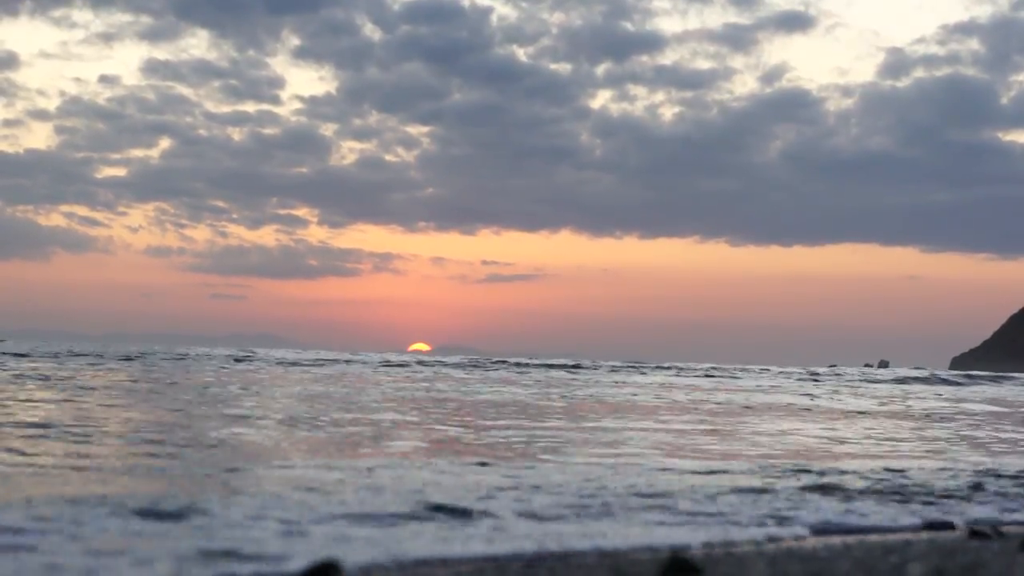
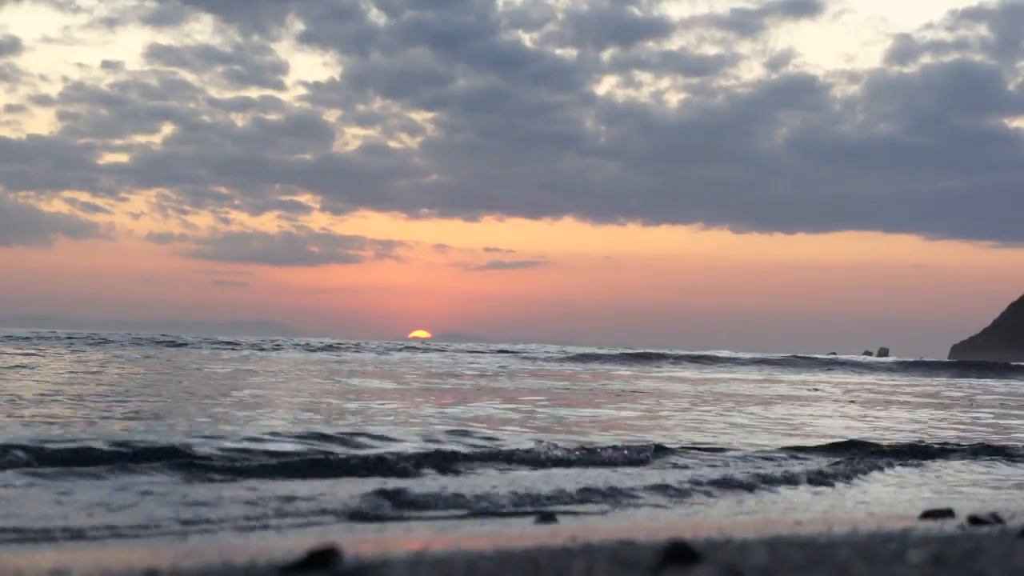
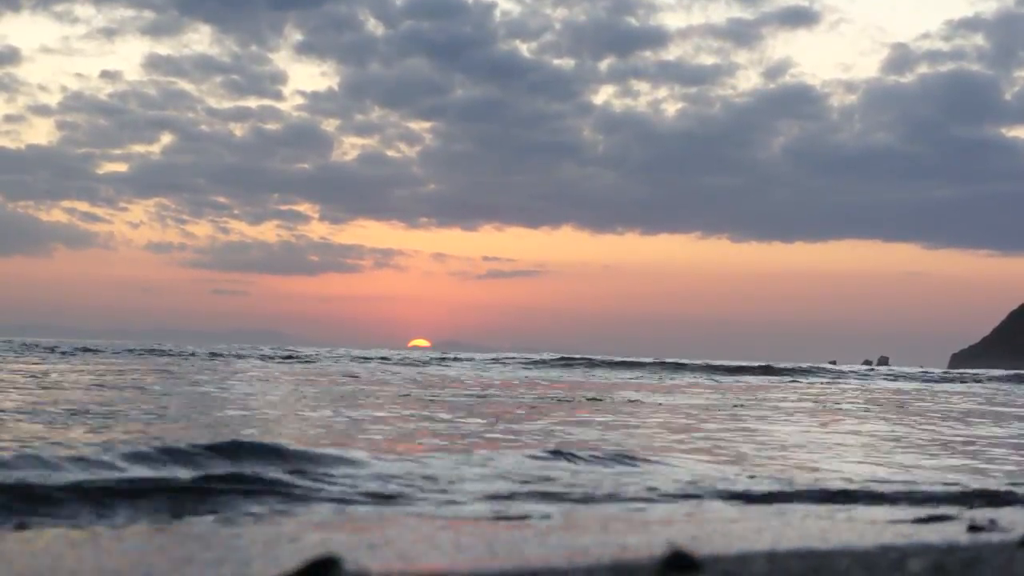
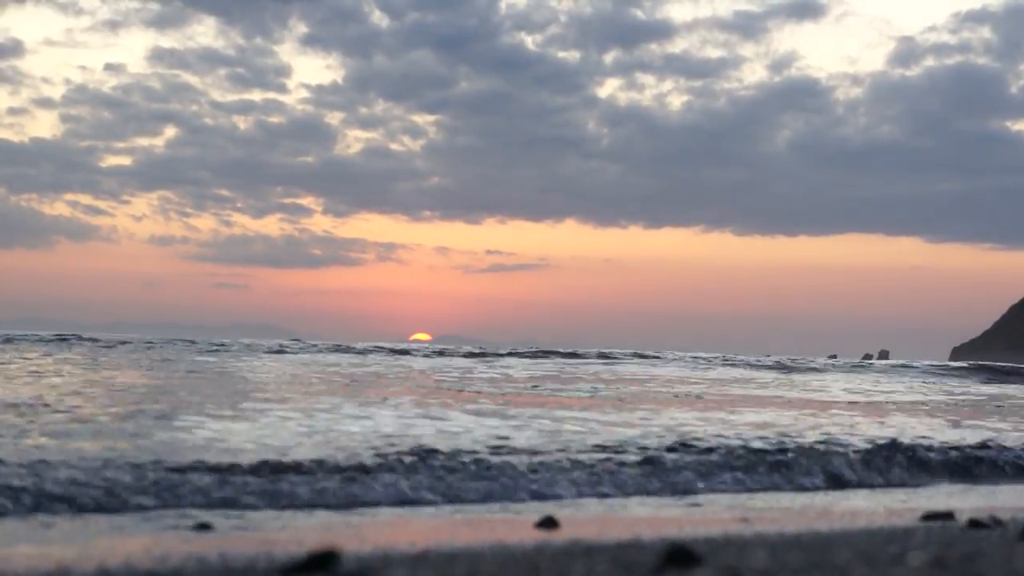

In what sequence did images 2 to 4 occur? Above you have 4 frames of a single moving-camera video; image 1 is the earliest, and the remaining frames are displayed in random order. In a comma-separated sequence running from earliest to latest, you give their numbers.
3, 2, 4
